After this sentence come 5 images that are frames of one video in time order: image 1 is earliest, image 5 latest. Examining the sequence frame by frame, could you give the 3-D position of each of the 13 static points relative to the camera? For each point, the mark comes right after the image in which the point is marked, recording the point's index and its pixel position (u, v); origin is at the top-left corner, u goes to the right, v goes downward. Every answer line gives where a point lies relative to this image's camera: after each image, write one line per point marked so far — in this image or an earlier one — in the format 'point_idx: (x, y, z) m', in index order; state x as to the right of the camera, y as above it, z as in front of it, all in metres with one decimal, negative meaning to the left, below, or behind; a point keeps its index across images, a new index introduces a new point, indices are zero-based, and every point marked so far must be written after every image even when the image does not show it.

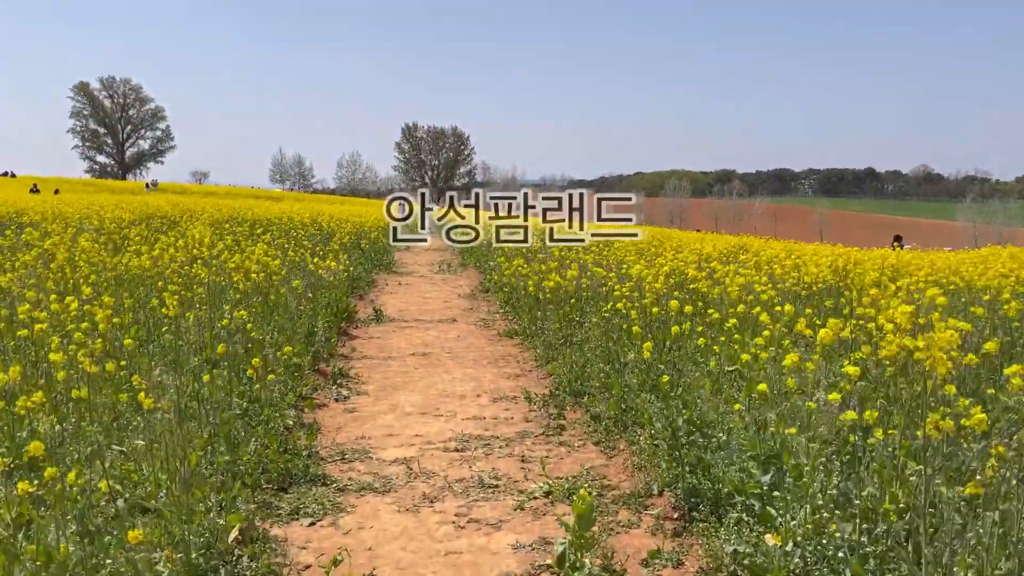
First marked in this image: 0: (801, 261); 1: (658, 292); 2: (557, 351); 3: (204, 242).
0: (+4.1, +0.4, +9.7) m
1: (+1.5, 0.0, +7.1) m
2: (+0.4, -0.6, +6.8) m
3: (-4.5, +0.6, +10.0) m
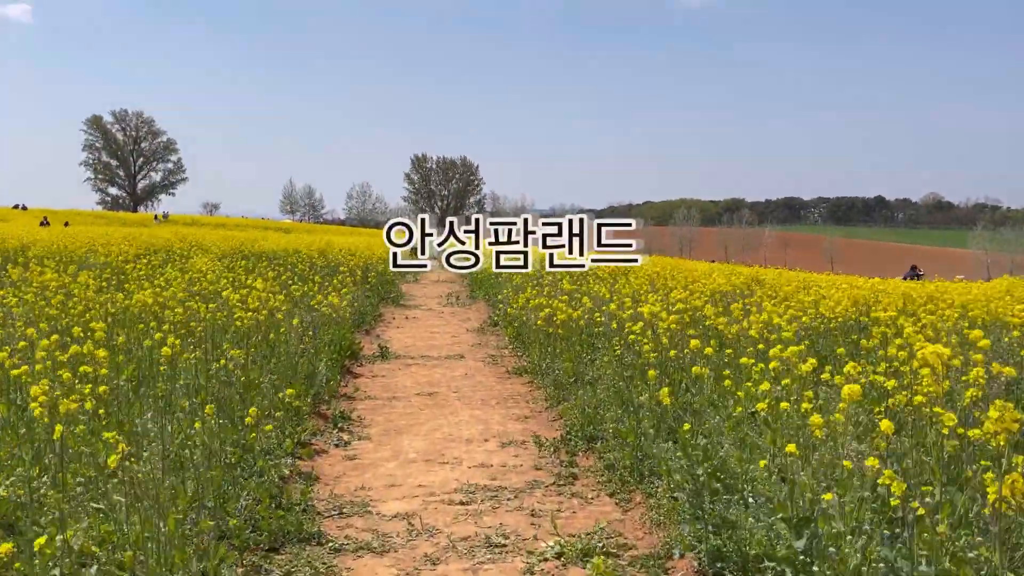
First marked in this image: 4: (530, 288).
0: (+4.2, -0.1, +9.4) m
1: (+1.6, -0.4, +6.8) m
2: (+0.5, -1.0, +6.5) m
3: (-4.4, +0.1, +9.9) m
4: (+0.3, 0.0, +12.2) m
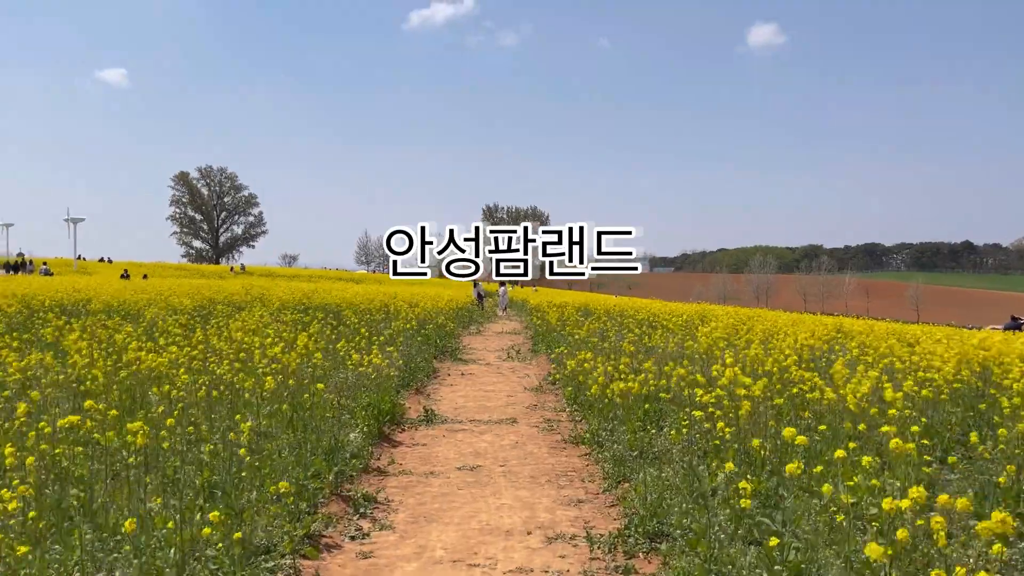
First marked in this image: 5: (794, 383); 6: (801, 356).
0: (+4.9, -0.8, +8.2) m
1: (+2.0, -0.9, +5.9) m
2: (+0.9, -1.5, +5.6) m
3: (-3.6, -0.6, +9.5) m
4: (+1.3, -0.9, +11.4) m
5: (+2.7, -0.9, +6.5) m
6: (+3.6, -0.9, +8.7) m
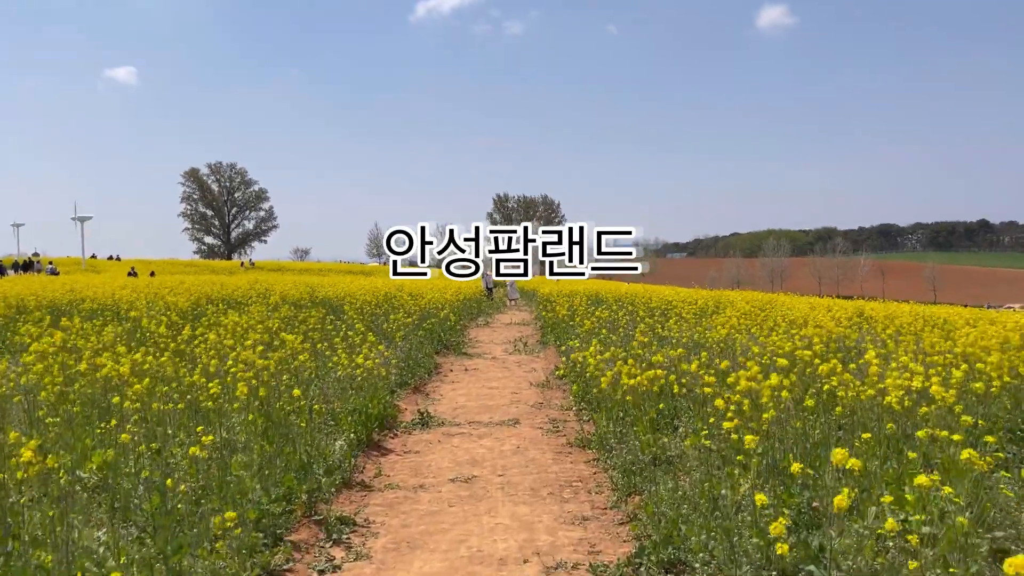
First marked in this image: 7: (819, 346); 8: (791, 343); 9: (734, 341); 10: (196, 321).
0: (+4.9, -0.6, +7.5) m
1: (+2.0, -0.8, +5.2) m
2: (+0.9, -1.4, +5.0) m
3: (-3.5, -0.6, +9.0) m
4: (+1.4, -0.7, +10.7) m
5: (+2.7, -0.8, +5.9) m
6: (+3.7, -0.7, +8.0) m
7: (+3.3, -0.6, +7.4) m
8: (+3.2, -0.6, +7.8) m
9: (+2.7, -0.7, +8.5) m
10: (-5.1, -0.5, +11.1) m
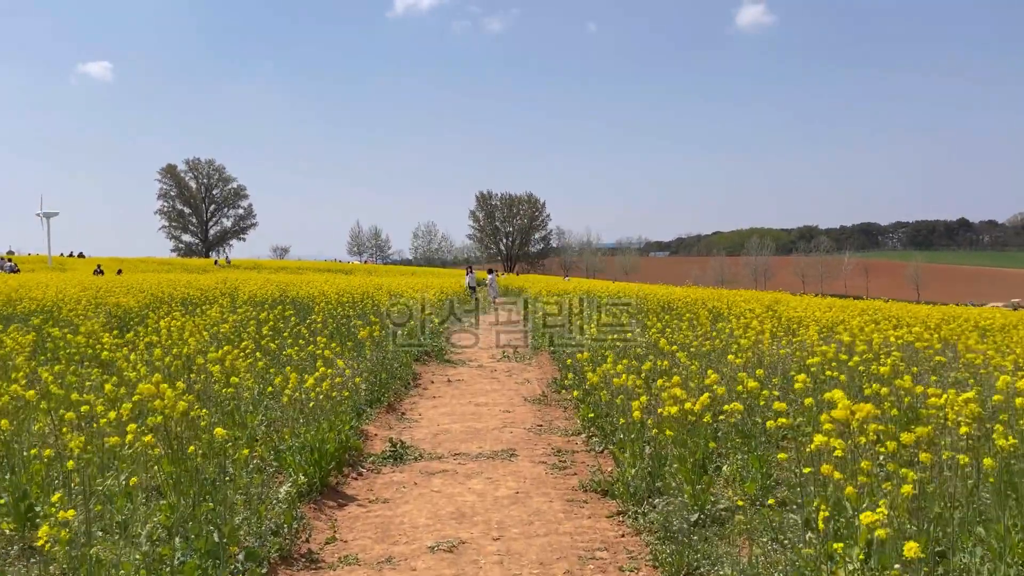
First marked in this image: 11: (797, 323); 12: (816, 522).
0: (+4.9, -0.6, +6.2) m
1: (+2.0, -0.8, +3.8) m
2: (+0.9, -1.4, +3.6) m
3: (-3.6, -0.6, +7.5) m
4: (+1.3, -0.7, +9.4) m
5: (+2.7, -0.8, +4.5) m
6: (+3.6, -0.7, +6.7) m
7: (+3.3, -0.6, +6.0) m
8: (+3.1, -0.6, +6.5) m
9: (+2.7, -0.6, +7.1) m
10: (-5.2, -0.5, +9.6) m
11: (+4.2, -0.5, +10.0) m
12: (+1.5, -1.1, +3.3) m
